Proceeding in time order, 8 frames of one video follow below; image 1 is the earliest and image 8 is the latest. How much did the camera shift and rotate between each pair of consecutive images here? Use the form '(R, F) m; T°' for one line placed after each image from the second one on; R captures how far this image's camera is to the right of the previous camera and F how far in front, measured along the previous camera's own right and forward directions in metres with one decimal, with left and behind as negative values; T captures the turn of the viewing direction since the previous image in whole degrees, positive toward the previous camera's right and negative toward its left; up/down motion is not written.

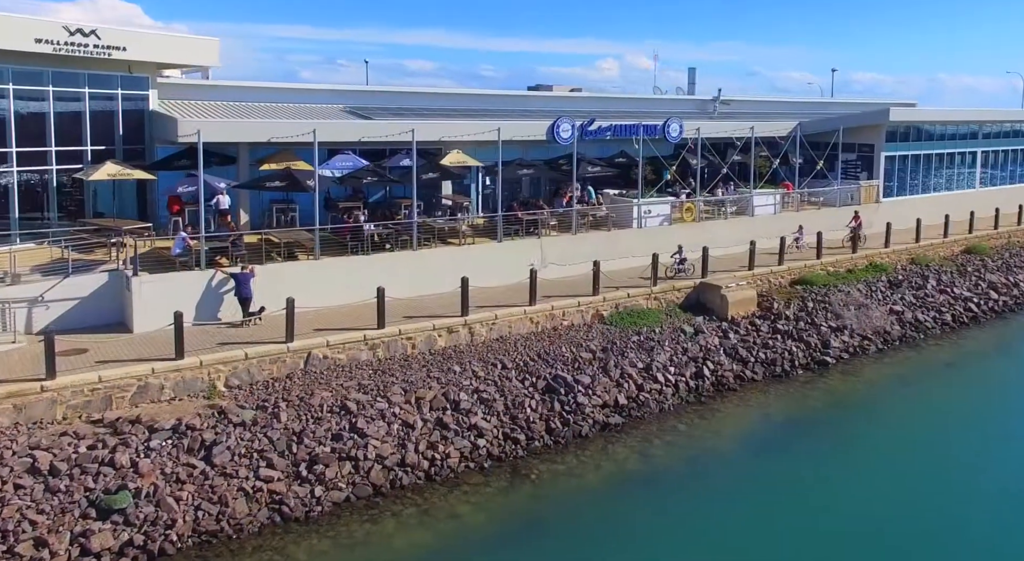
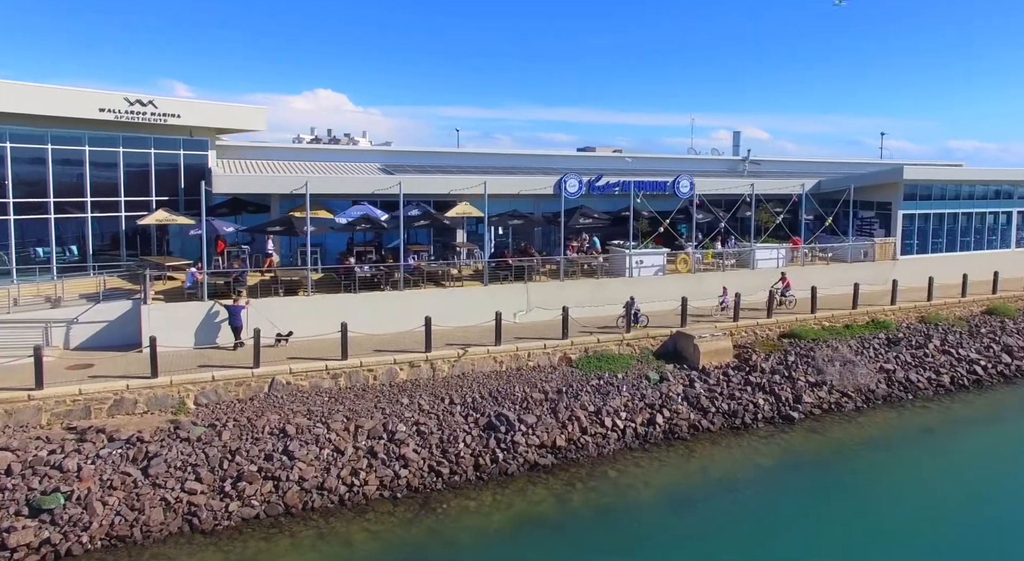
(+3.3, +0.1) m; -7°
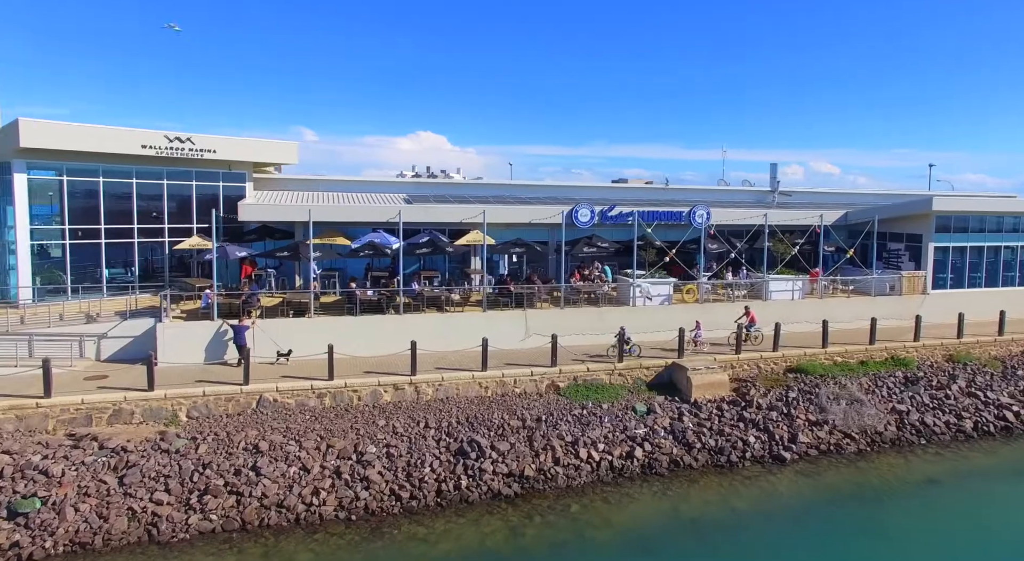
(+2.0, +0.3) m; -6°
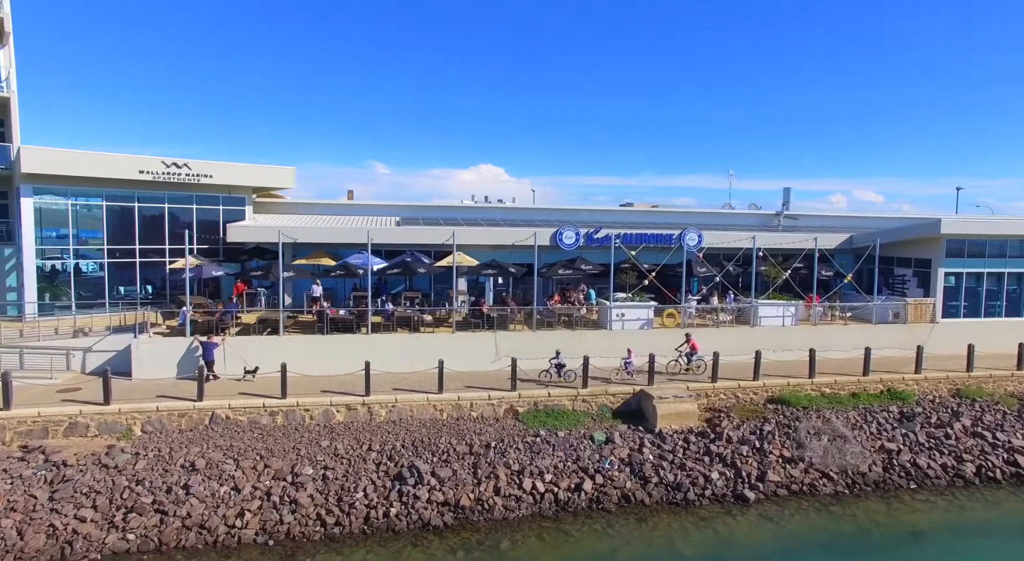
(+2.1, +0.8) m; -4°
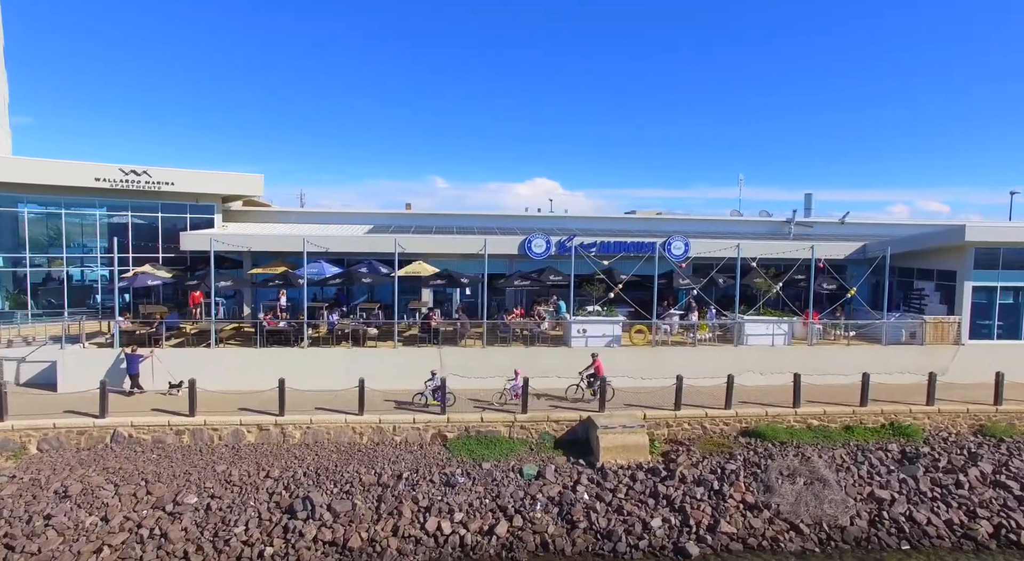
(+2.8, +2.1) m; -5°
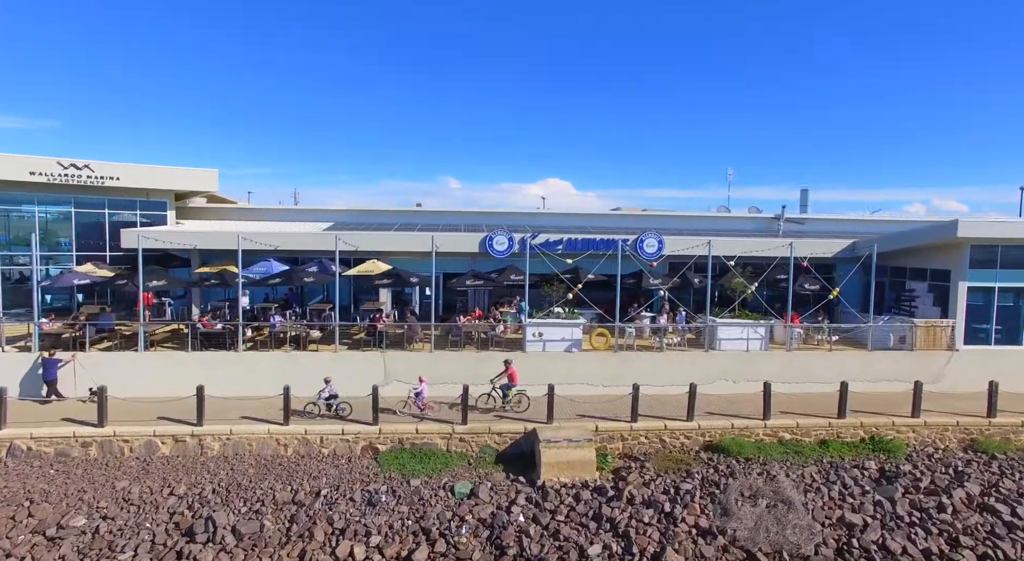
(+1.5, +1.3) m; -1°
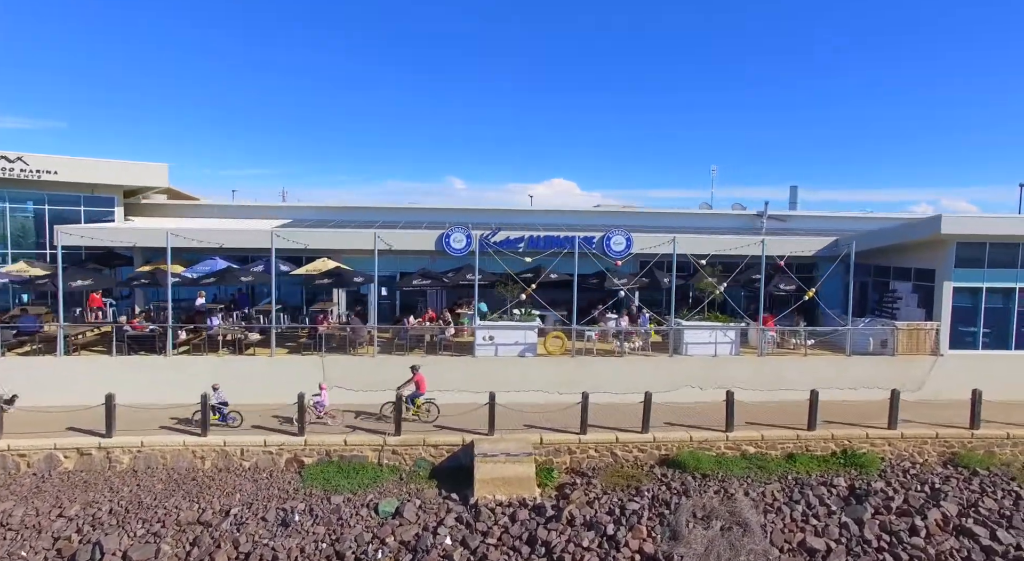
(+1.2, +1.1) m; 0°
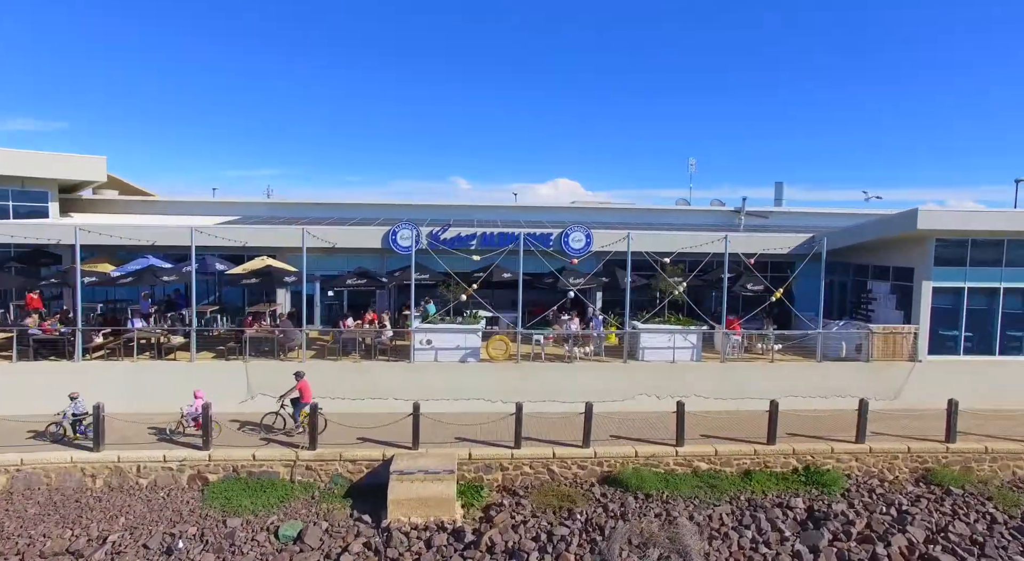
(+1.3, +1.2) m; 0°
